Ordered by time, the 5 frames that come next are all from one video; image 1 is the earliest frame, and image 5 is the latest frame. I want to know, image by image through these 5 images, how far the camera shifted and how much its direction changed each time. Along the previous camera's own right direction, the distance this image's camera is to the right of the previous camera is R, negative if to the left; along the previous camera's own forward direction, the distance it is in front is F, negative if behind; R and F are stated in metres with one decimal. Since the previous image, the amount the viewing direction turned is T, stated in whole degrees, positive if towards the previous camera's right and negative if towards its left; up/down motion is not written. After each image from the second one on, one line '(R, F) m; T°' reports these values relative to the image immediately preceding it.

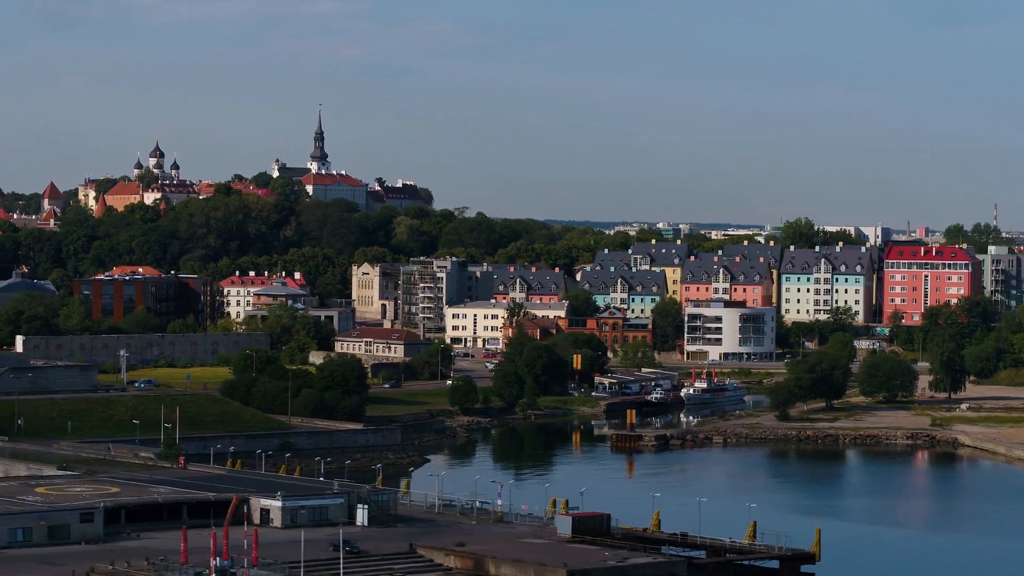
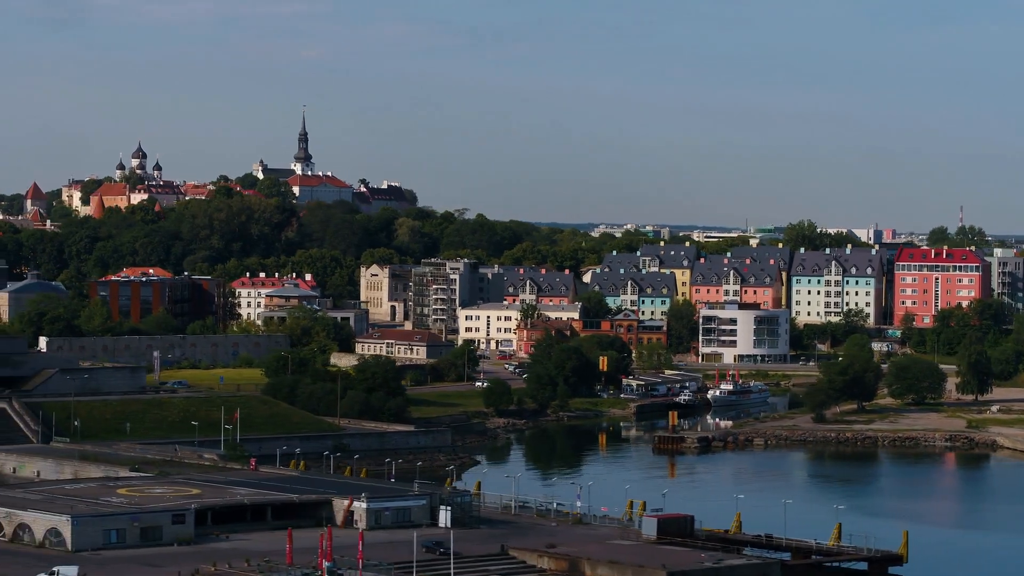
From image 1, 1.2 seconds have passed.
(-0.9, 0.0) m; 0°
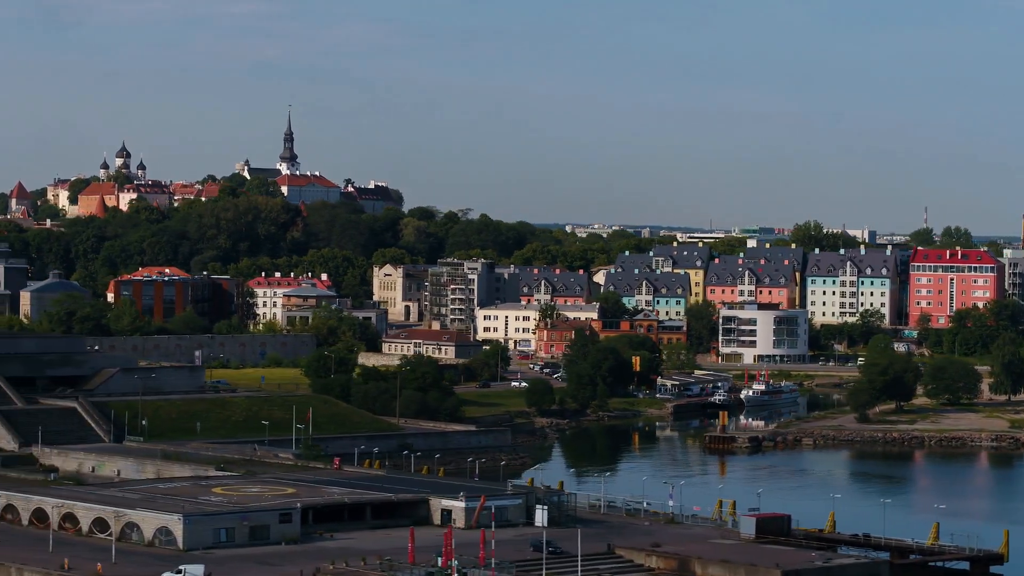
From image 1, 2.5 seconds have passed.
(-1.0, 0.0) m; 0°
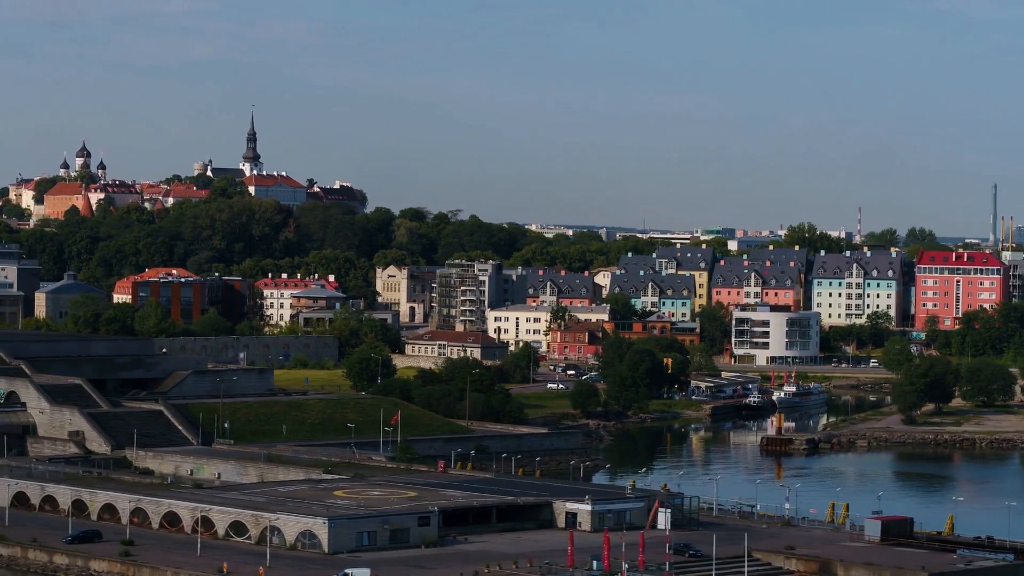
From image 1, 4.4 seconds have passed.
(-1.4, 0.0) m; +1°
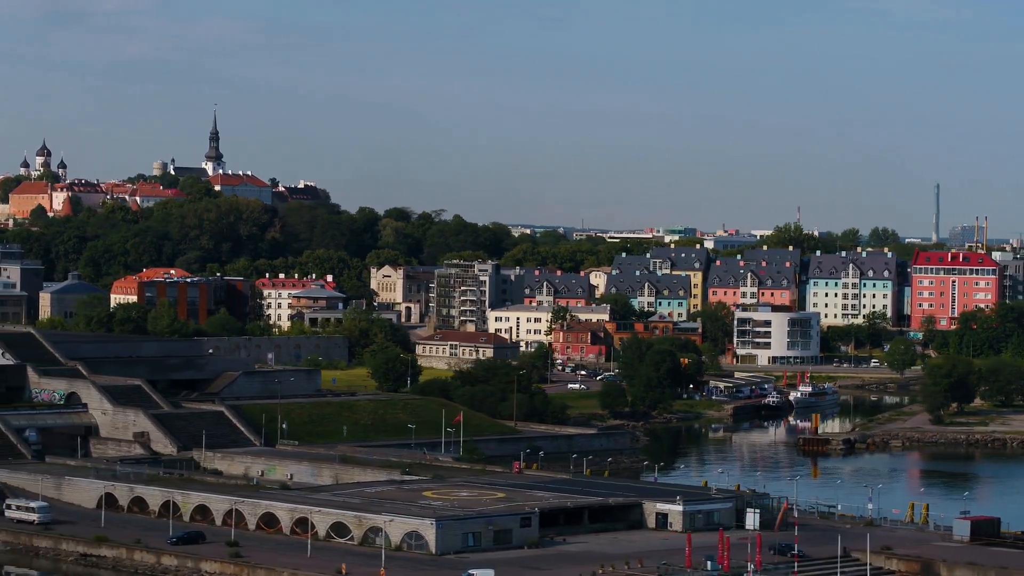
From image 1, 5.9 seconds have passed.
(-1.2, -0.1) m; +1°
